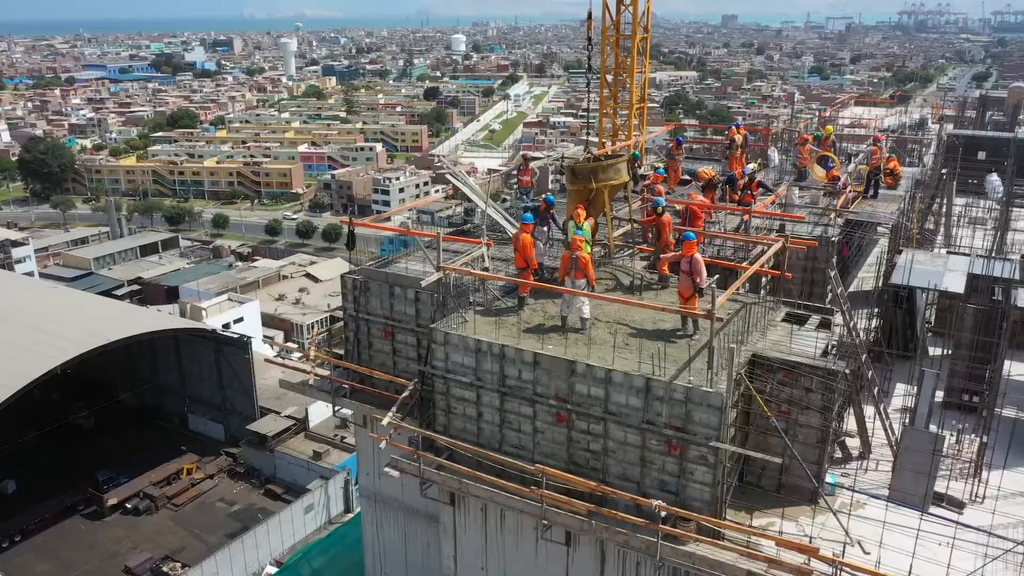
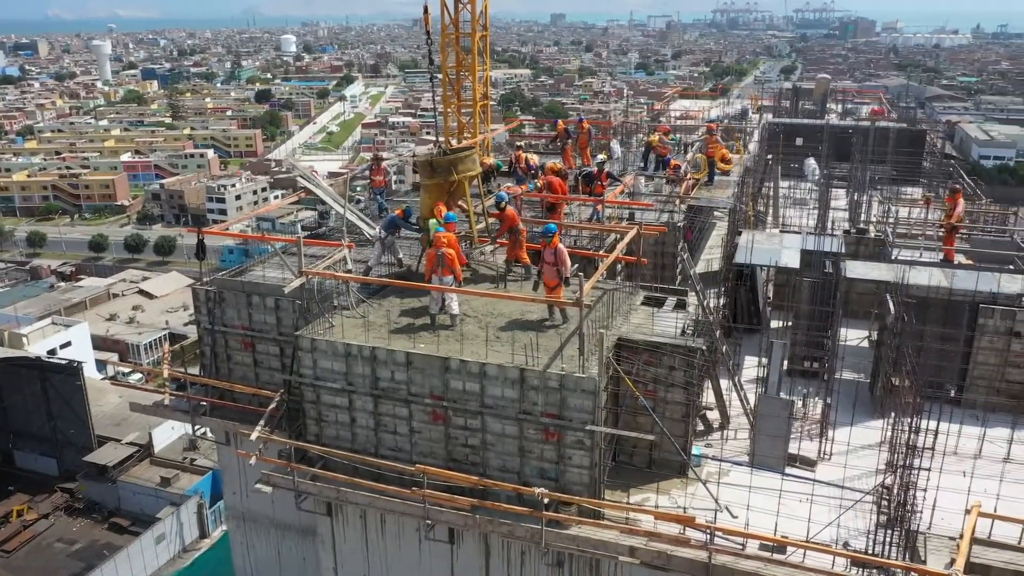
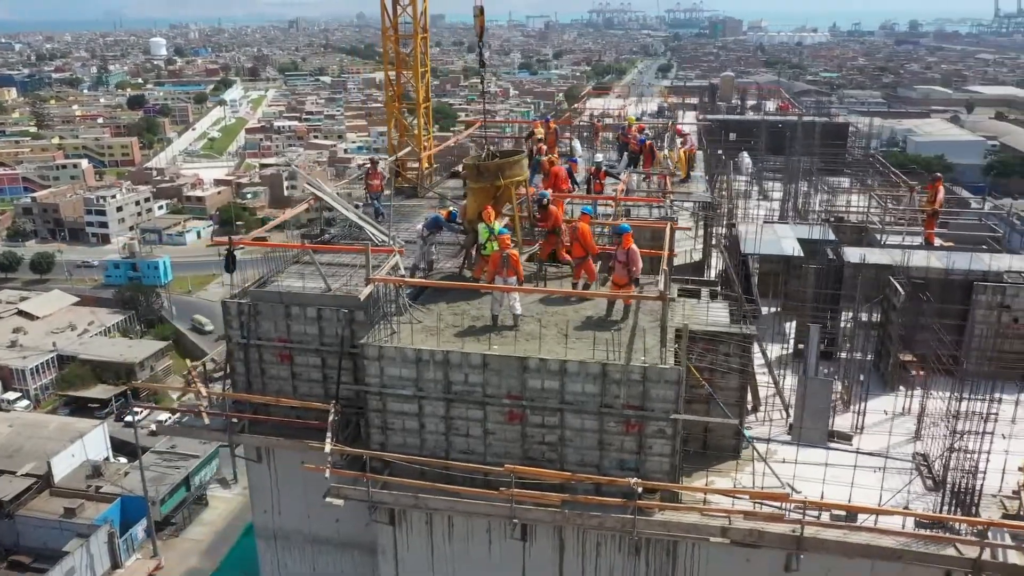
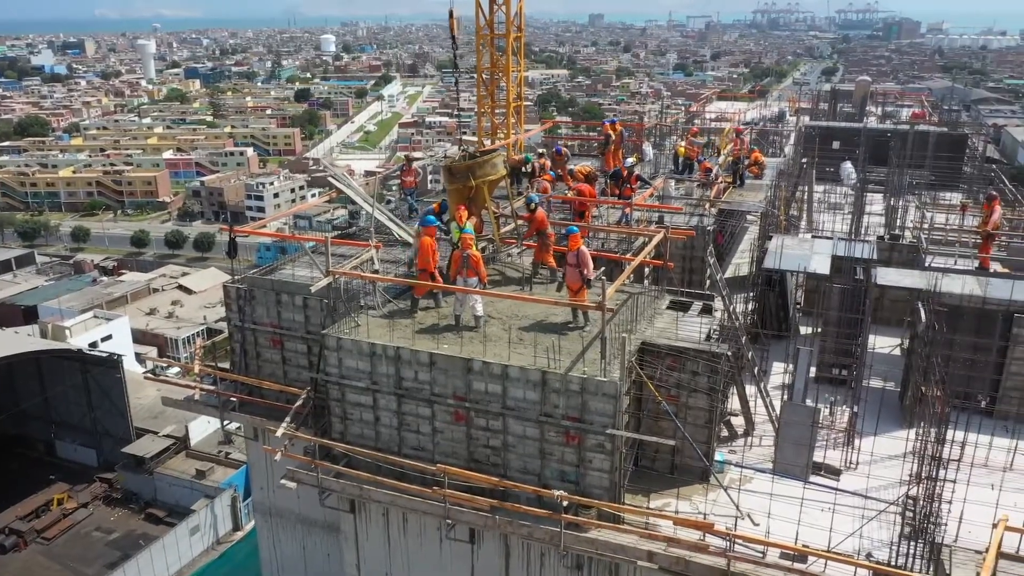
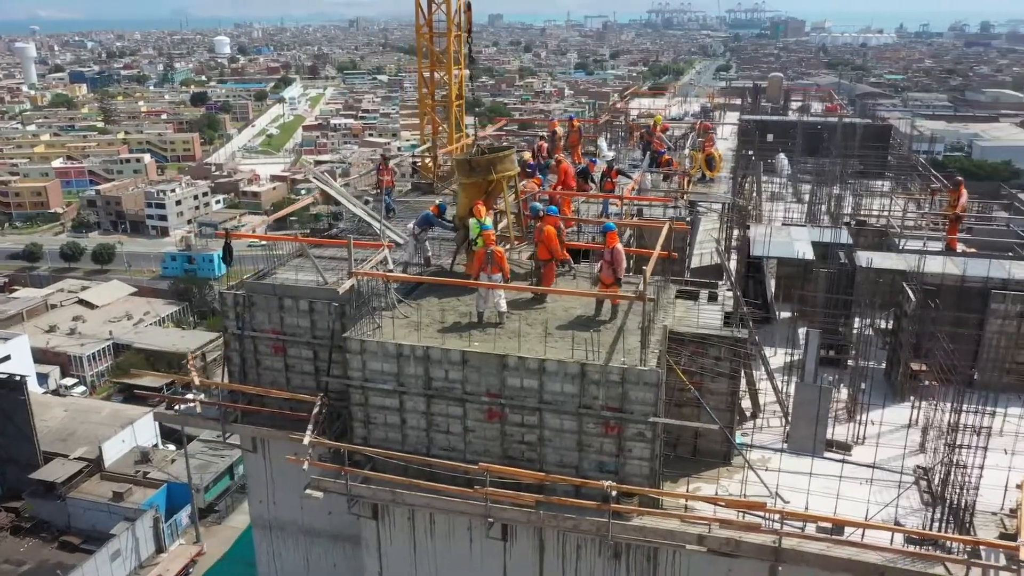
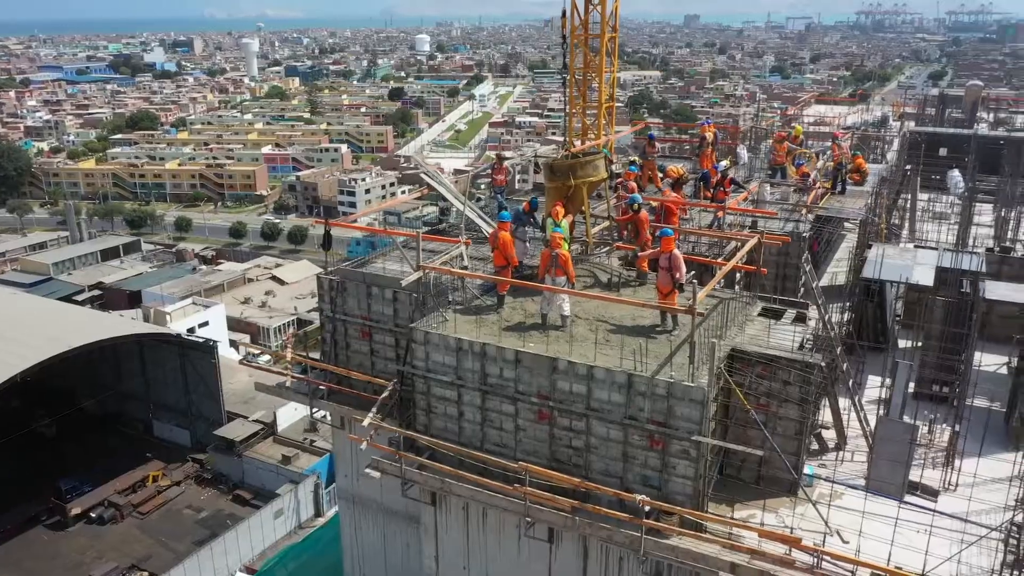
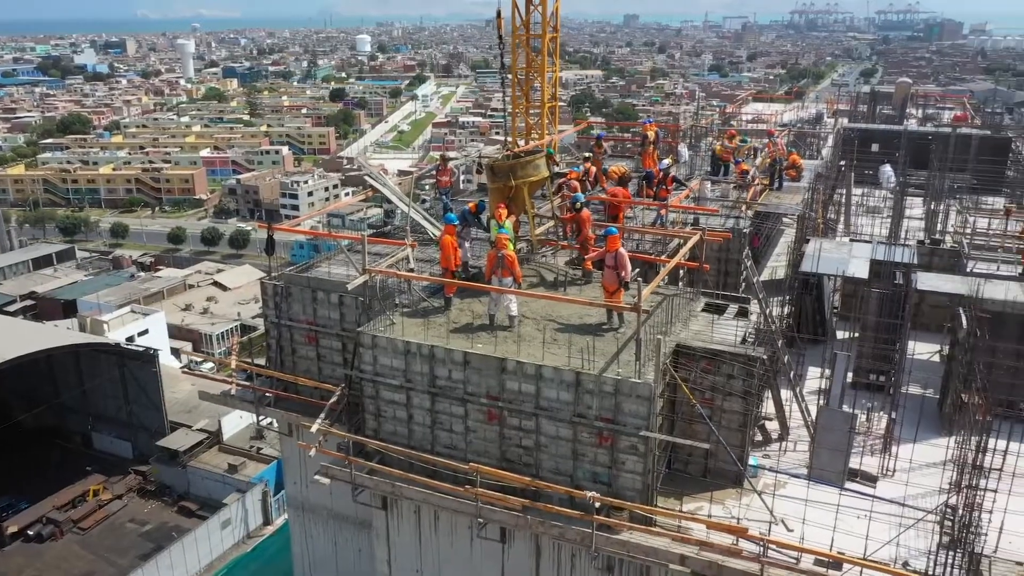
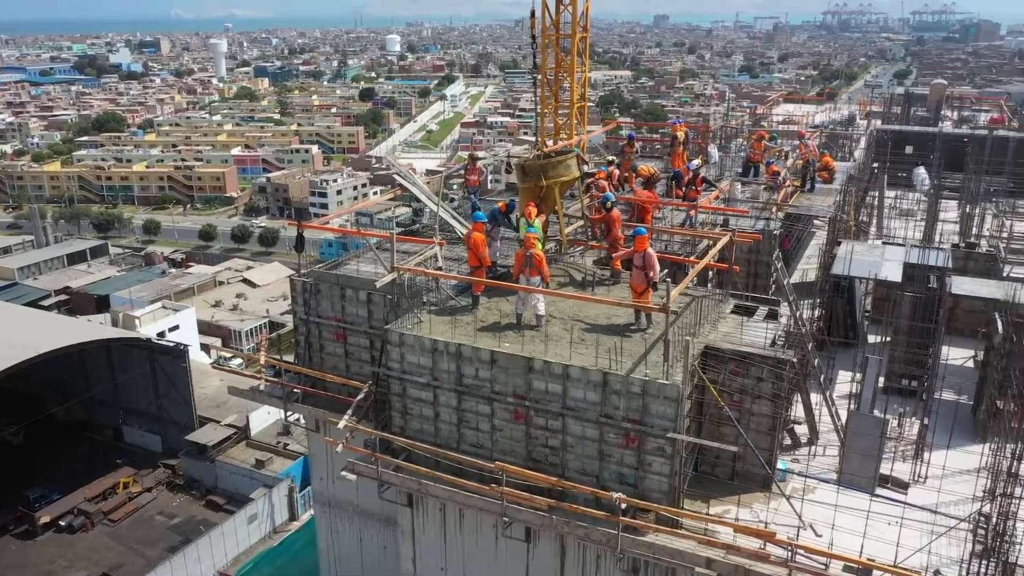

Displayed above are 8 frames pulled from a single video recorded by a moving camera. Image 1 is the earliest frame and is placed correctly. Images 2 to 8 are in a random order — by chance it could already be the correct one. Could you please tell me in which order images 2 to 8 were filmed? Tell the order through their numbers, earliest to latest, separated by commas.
6, 8, 7, 4, 2, 5, 3
